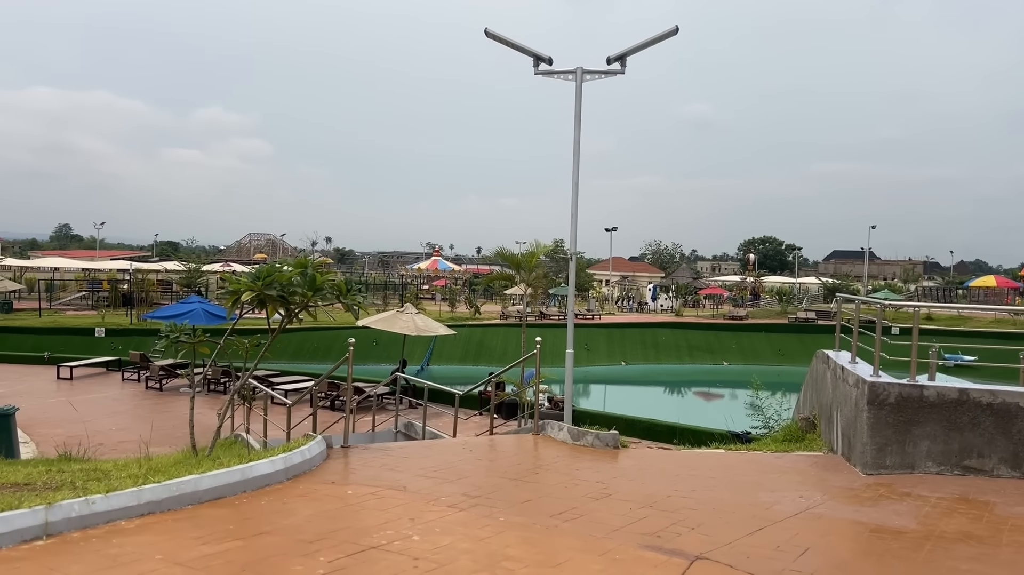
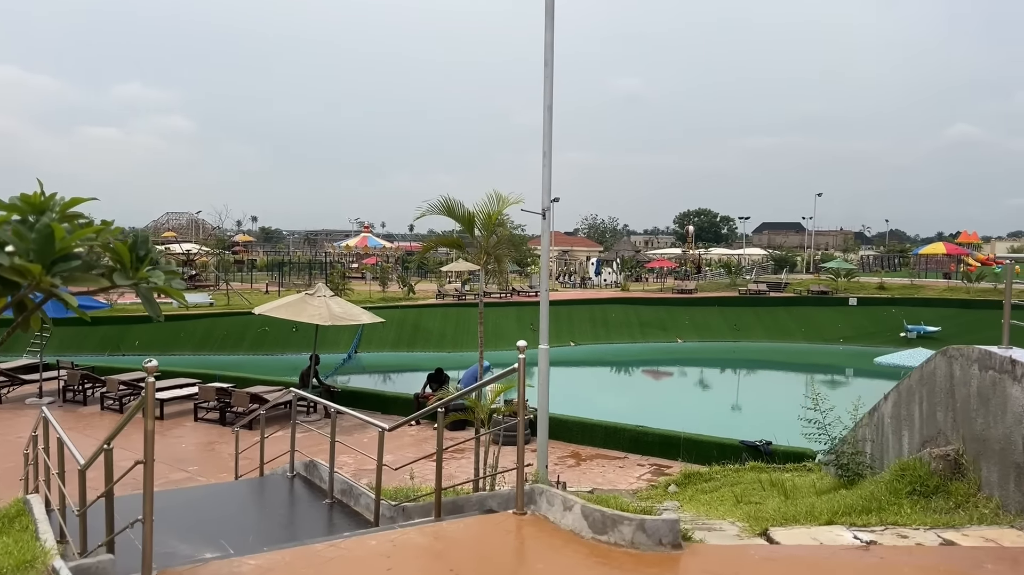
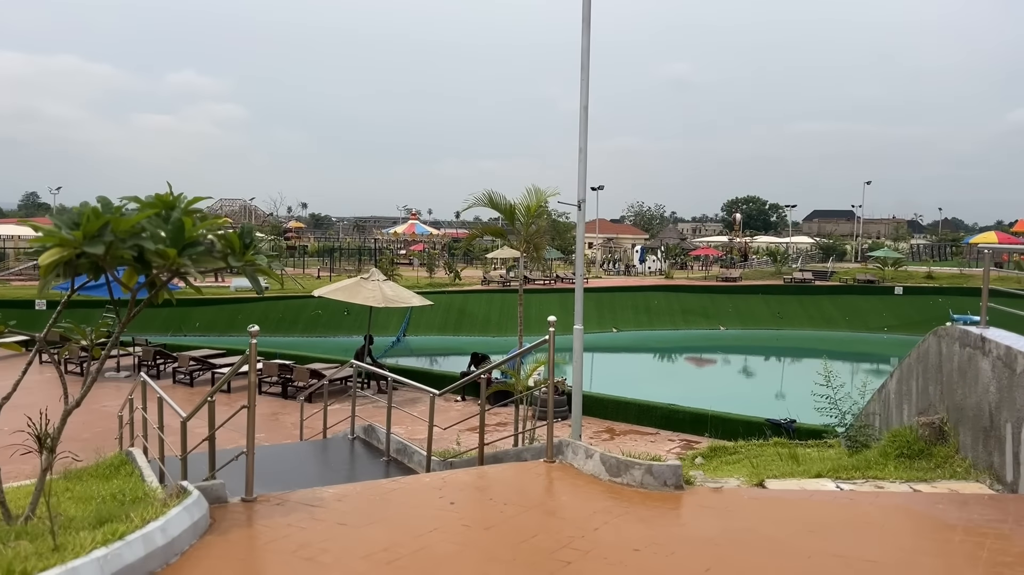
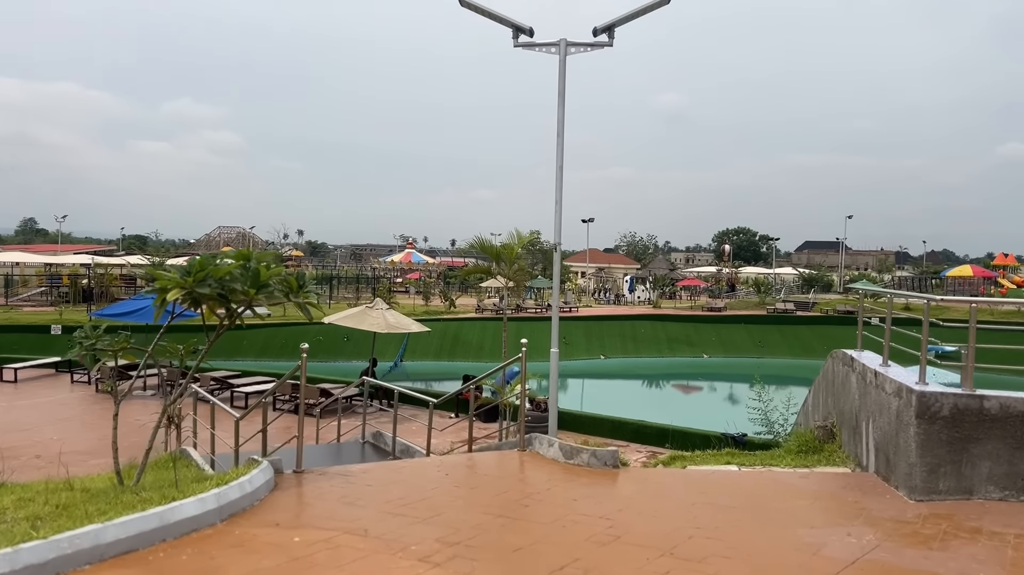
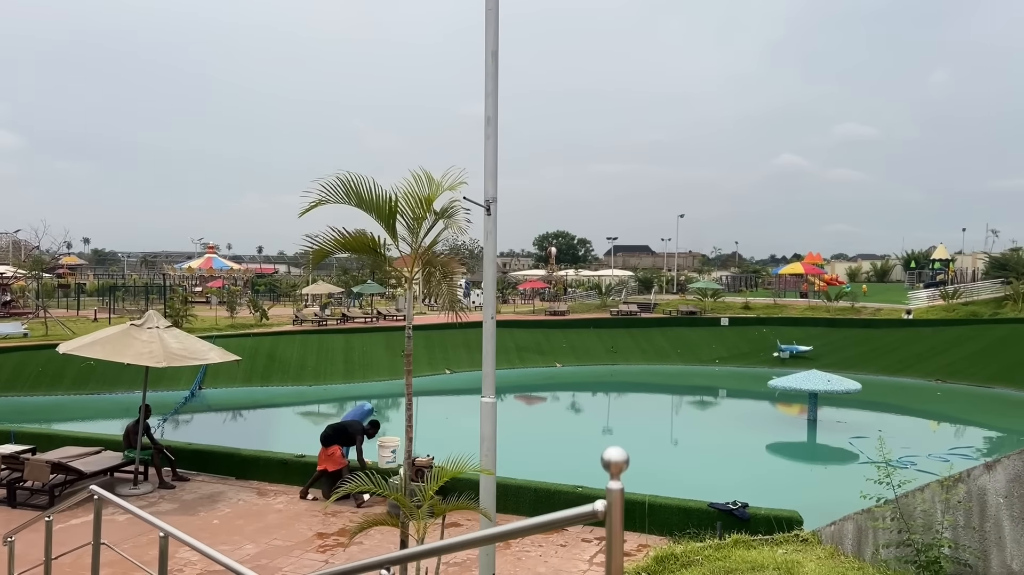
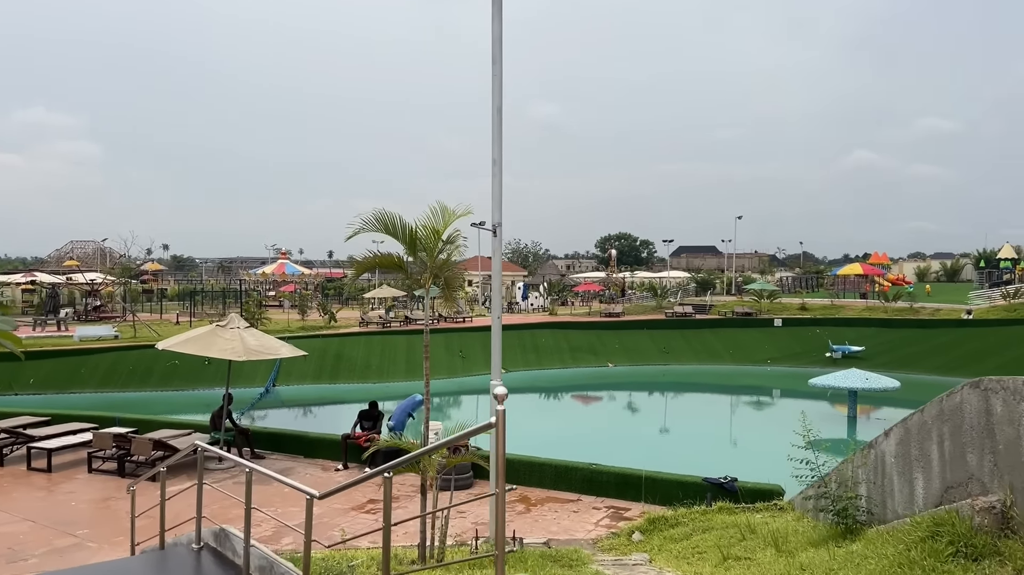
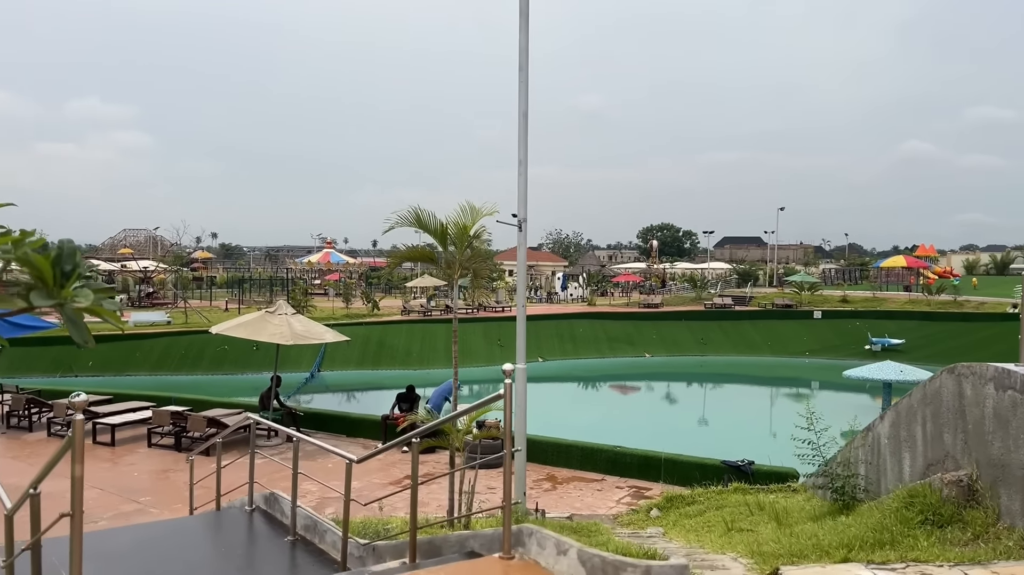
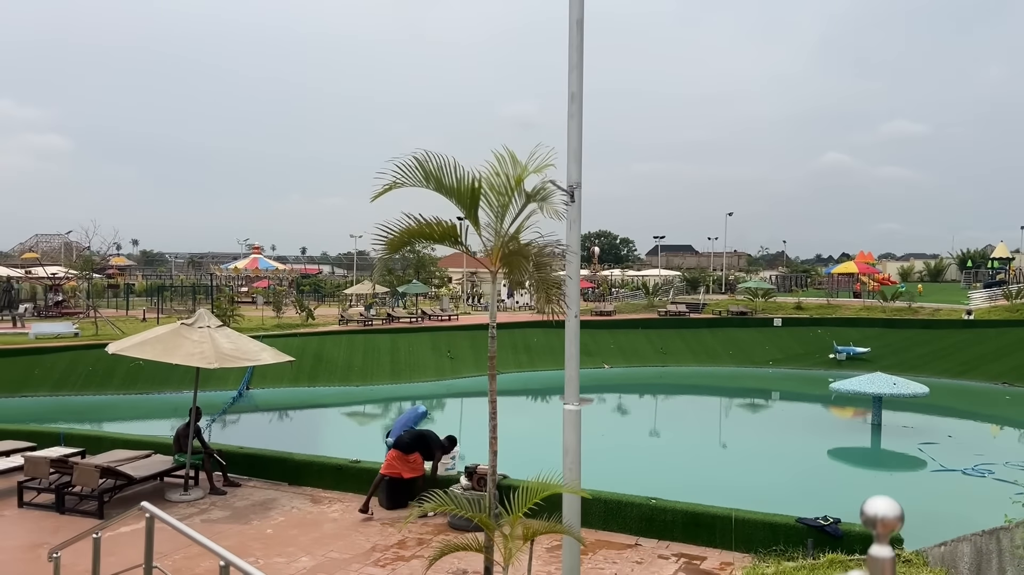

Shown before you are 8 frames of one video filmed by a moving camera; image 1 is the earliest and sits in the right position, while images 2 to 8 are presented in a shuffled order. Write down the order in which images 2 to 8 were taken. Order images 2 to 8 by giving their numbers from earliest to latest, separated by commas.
4, 3, 2, 7, 6, 5, 8
